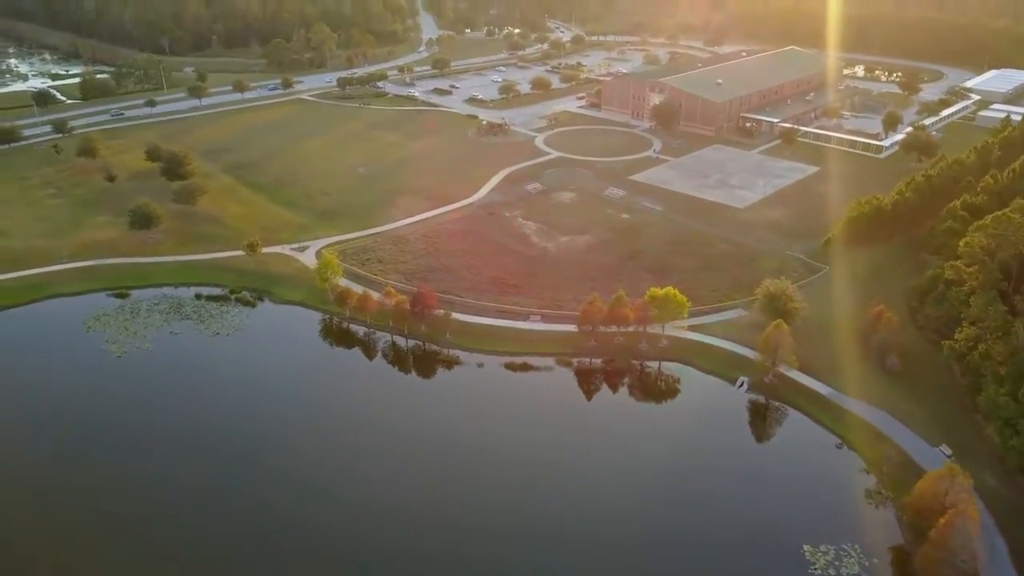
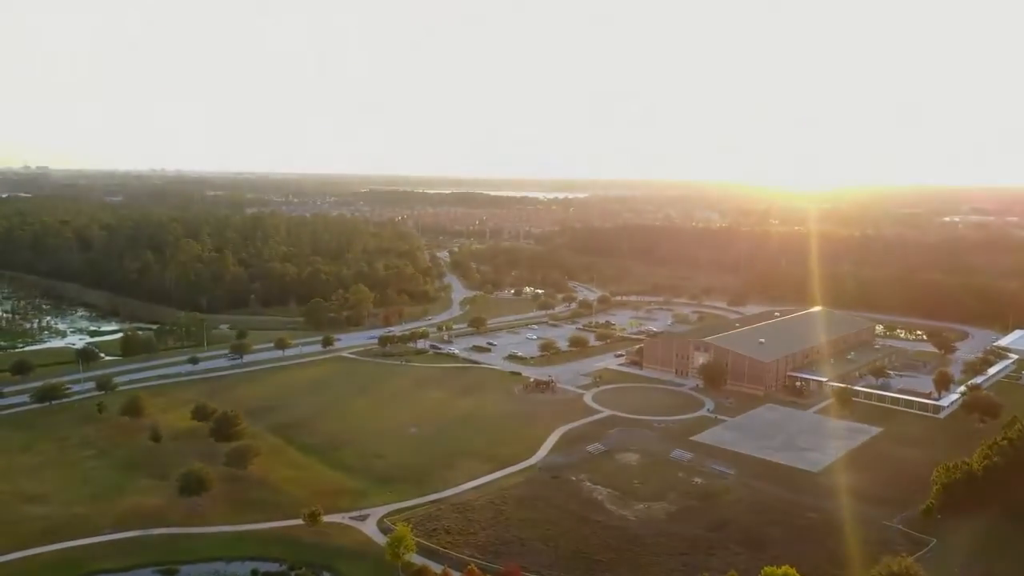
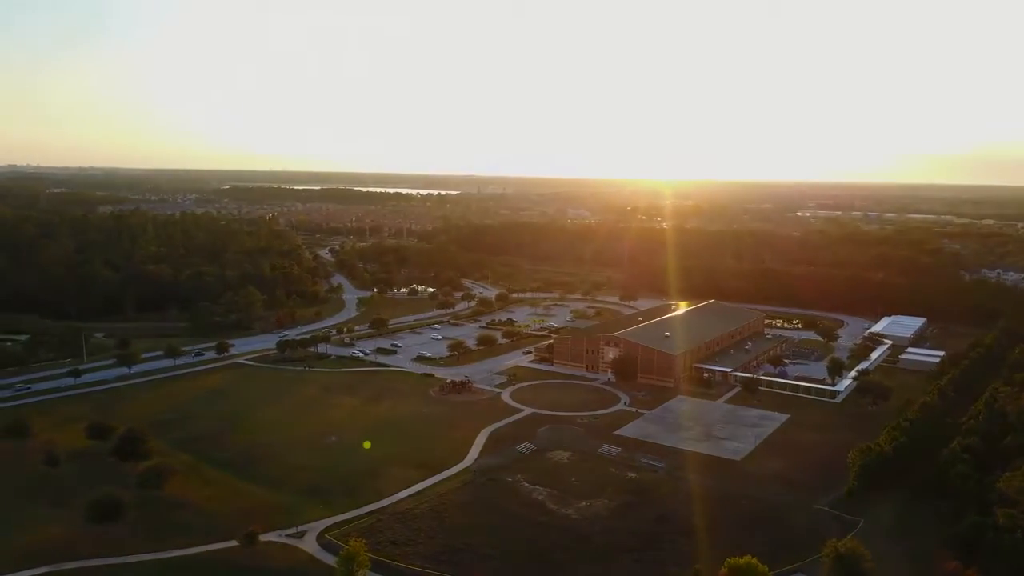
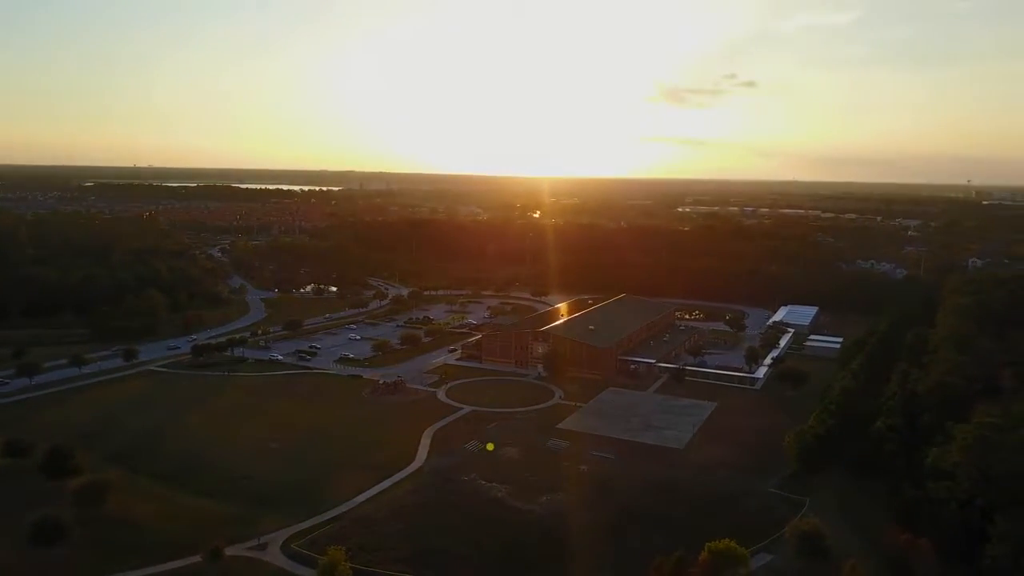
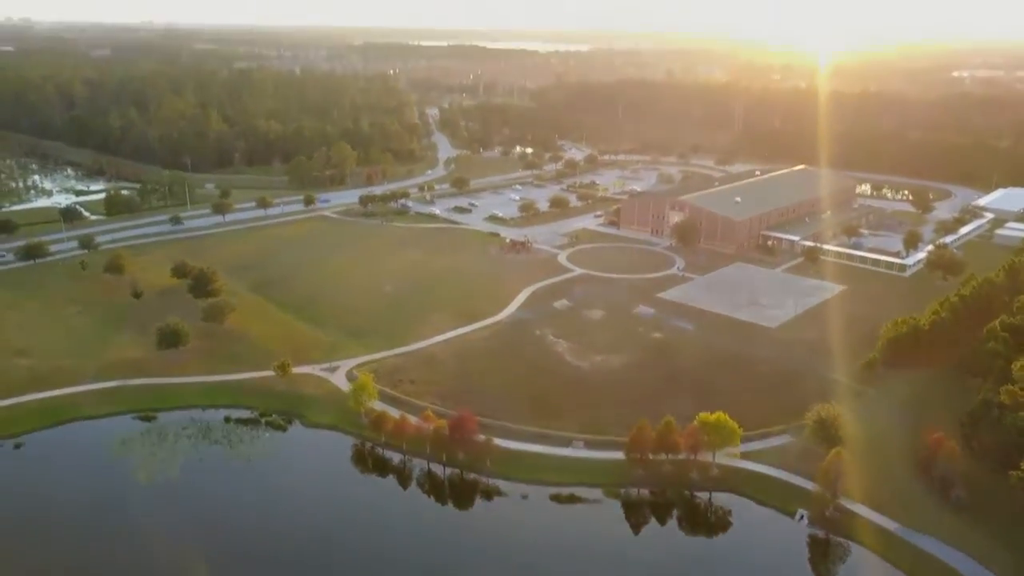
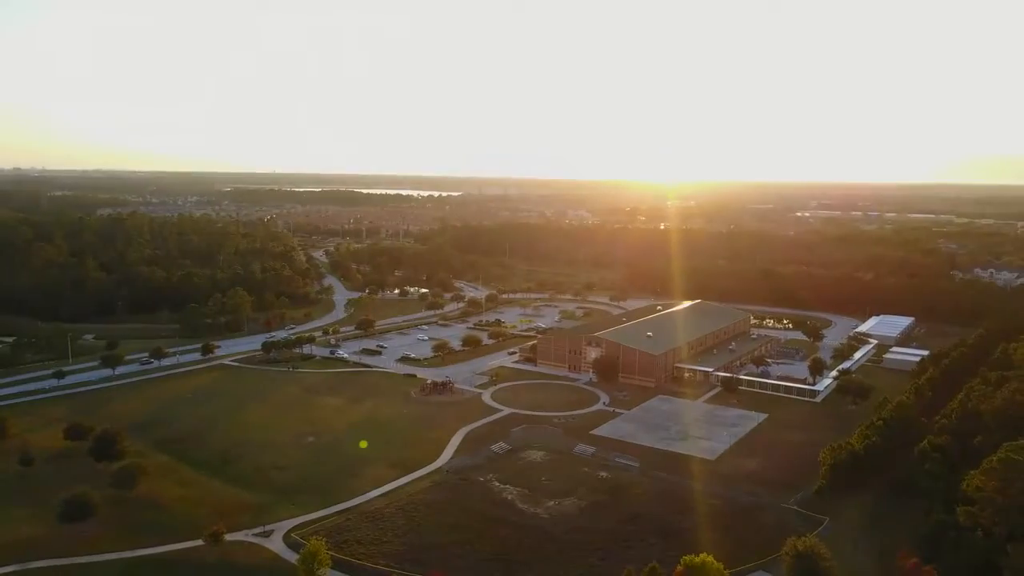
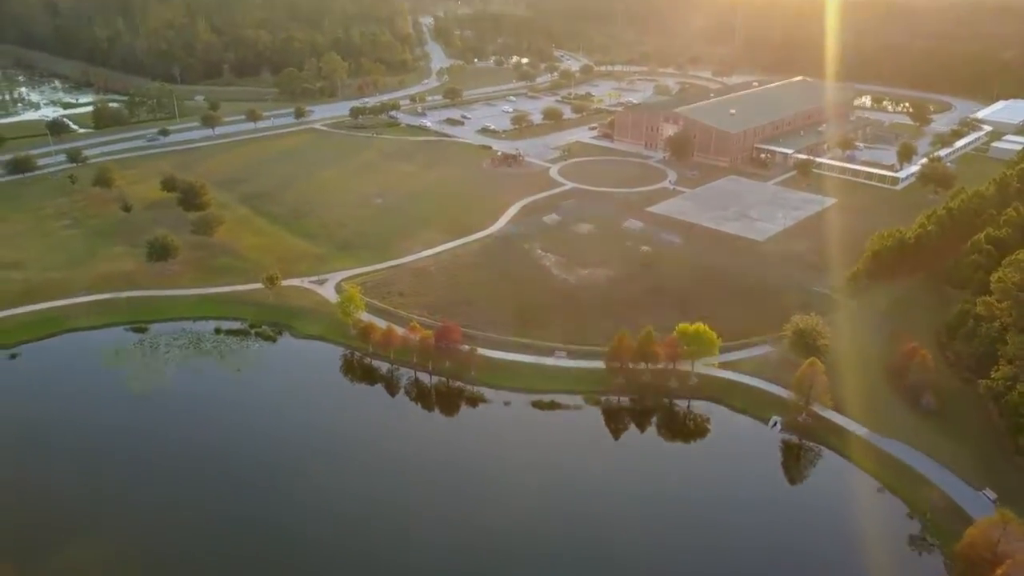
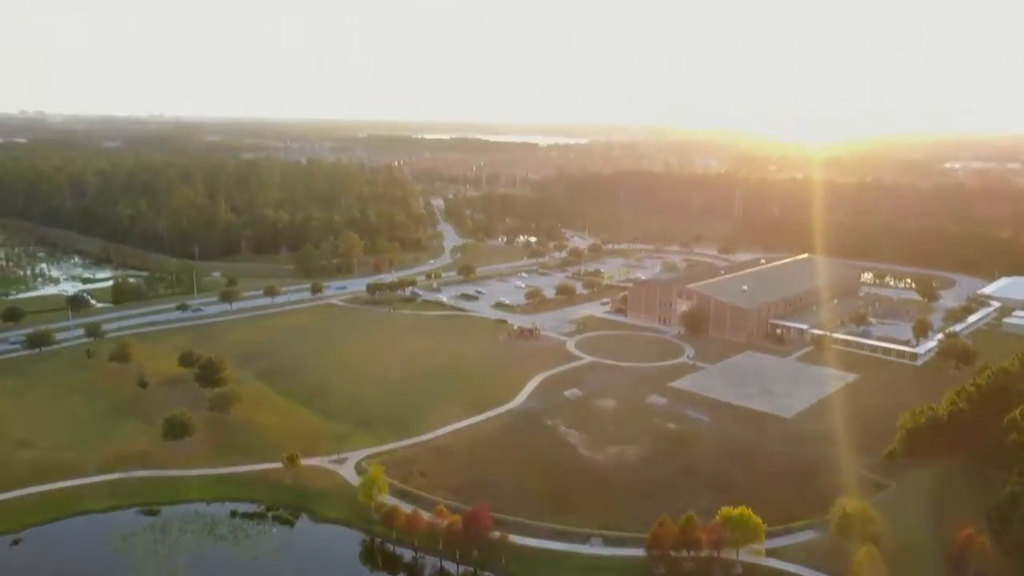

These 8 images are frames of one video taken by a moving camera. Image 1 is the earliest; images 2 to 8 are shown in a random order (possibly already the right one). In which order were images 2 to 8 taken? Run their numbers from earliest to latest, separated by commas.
7, 5, 8, 2, 6, 3, 4
